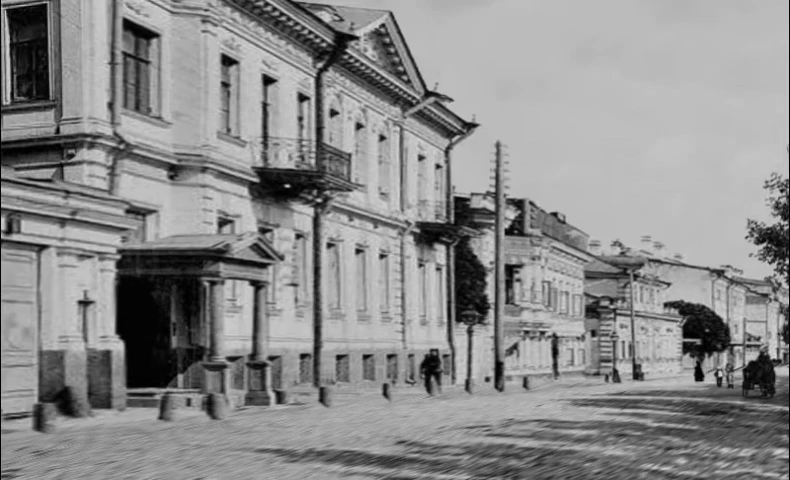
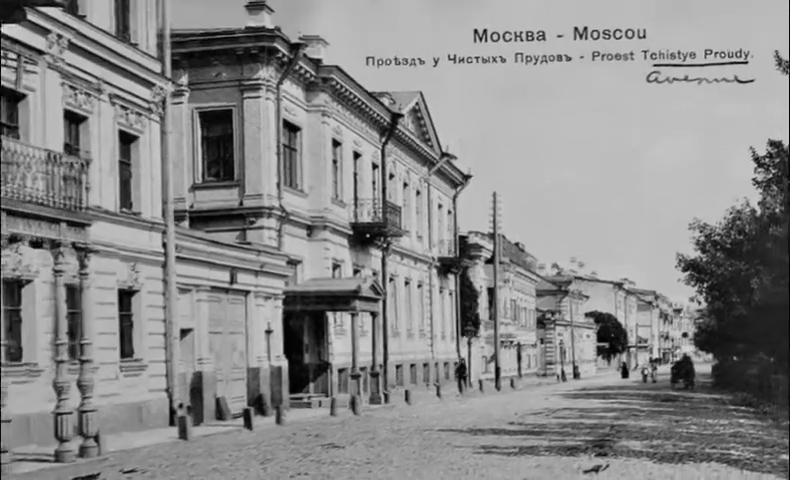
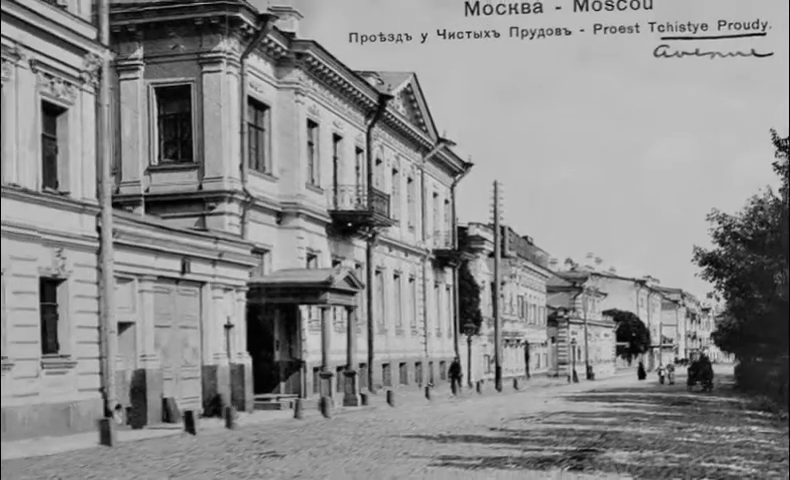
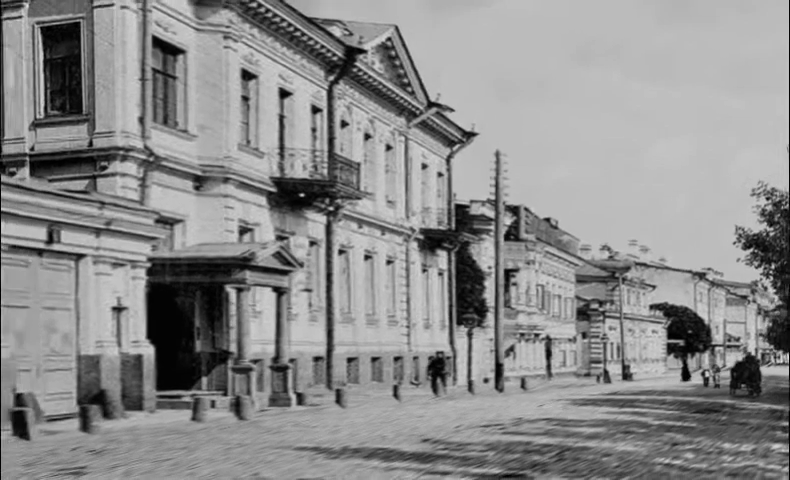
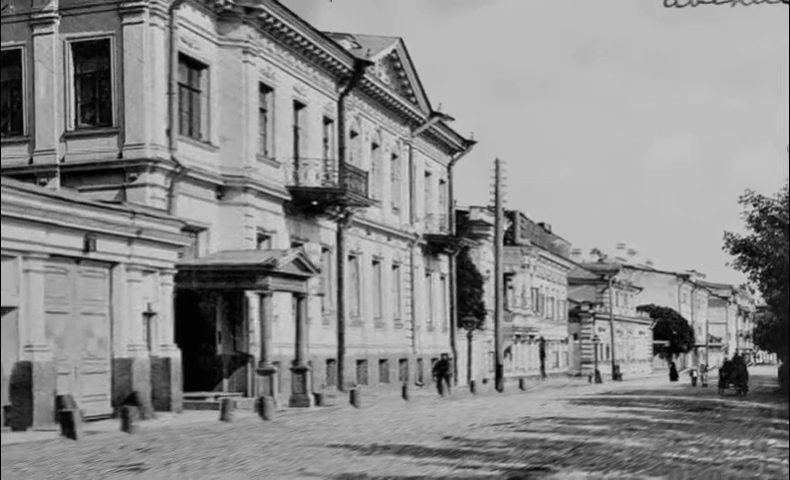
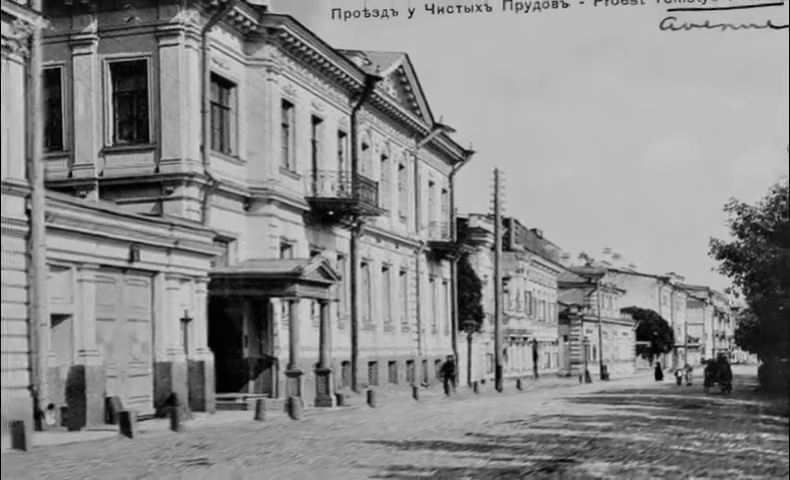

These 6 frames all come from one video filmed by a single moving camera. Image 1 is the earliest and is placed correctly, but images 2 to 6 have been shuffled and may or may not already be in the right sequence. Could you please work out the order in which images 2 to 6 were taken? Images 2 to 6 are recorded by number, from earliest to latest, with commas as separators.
4, 5, 6, 3, 2
